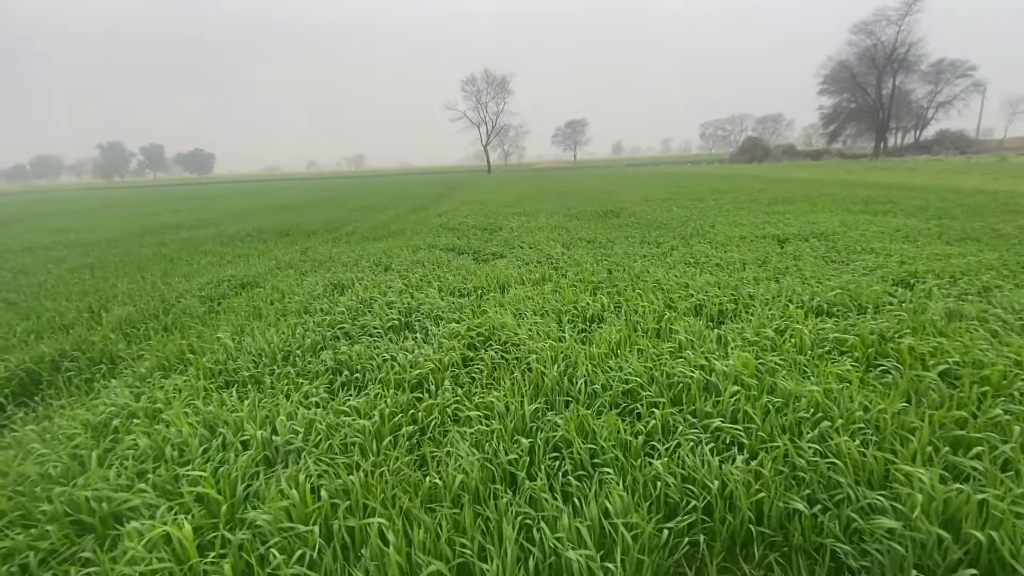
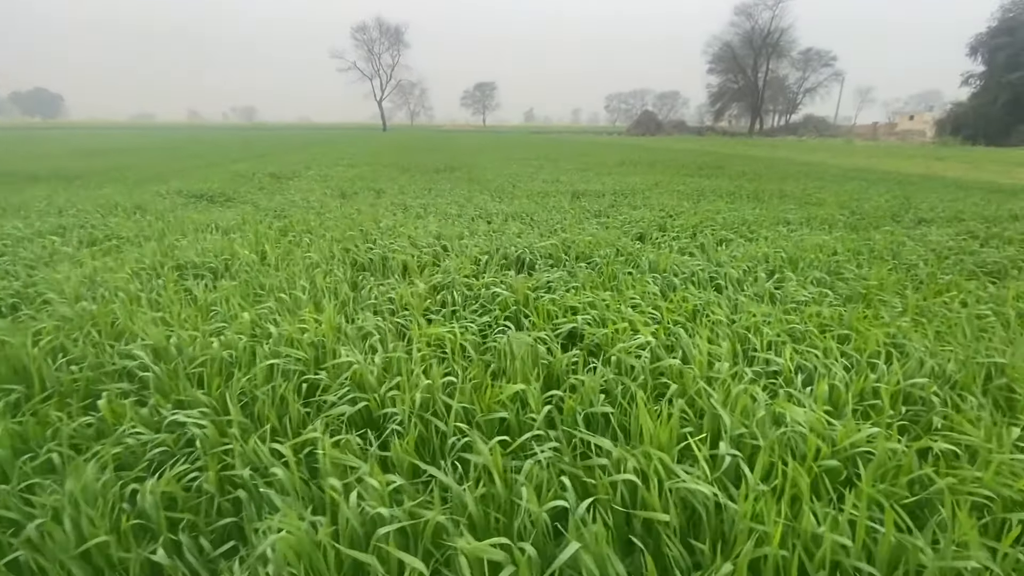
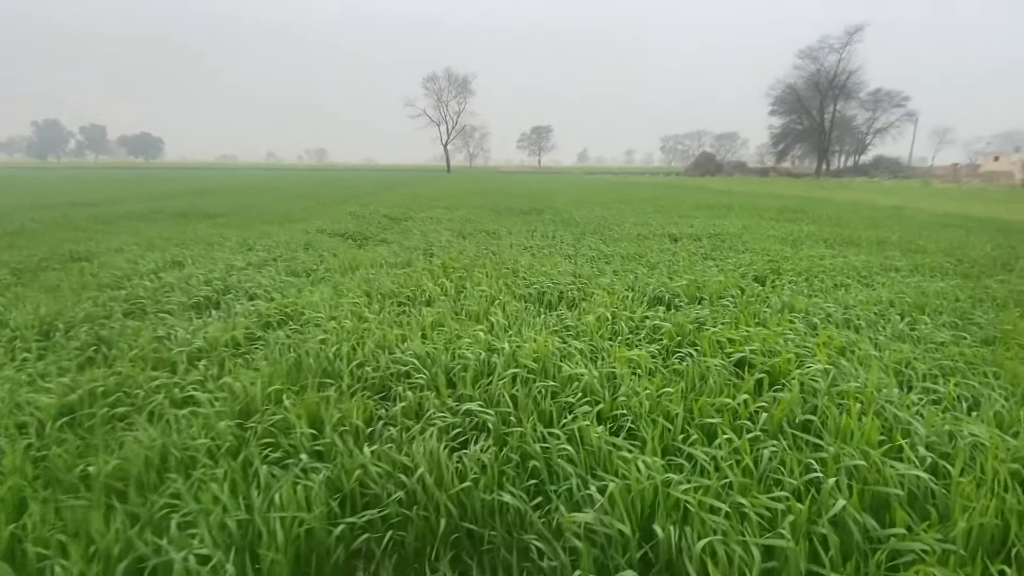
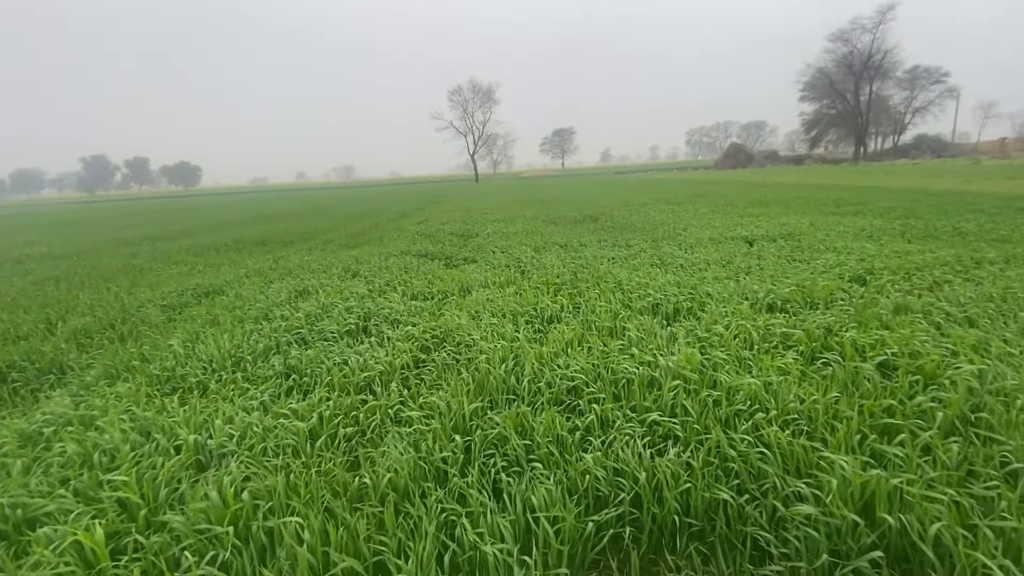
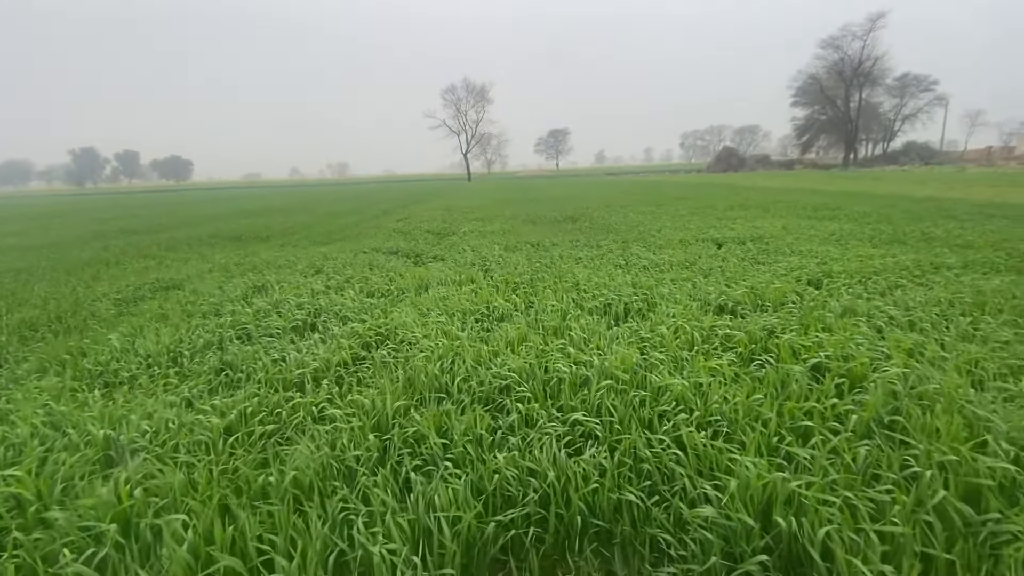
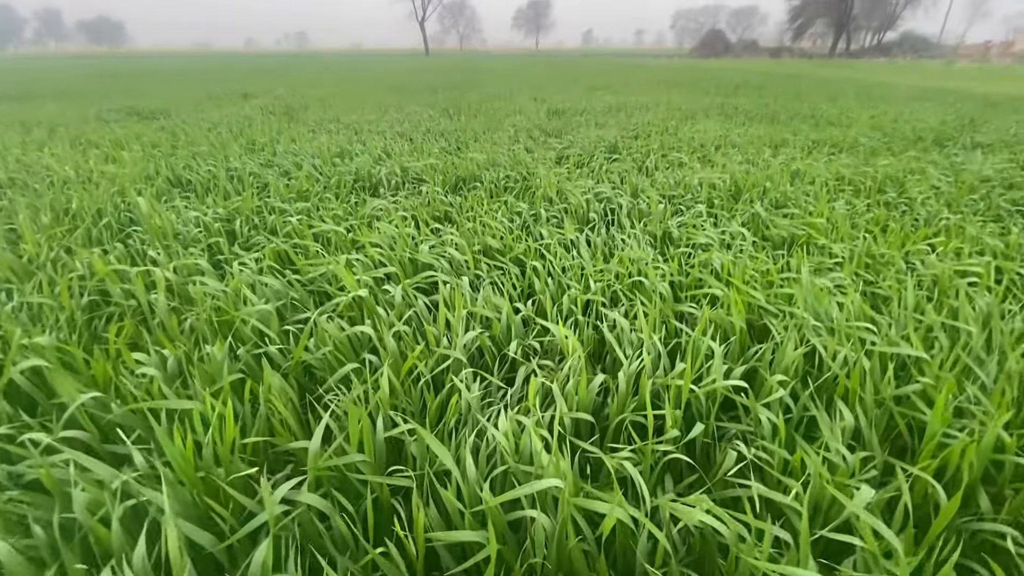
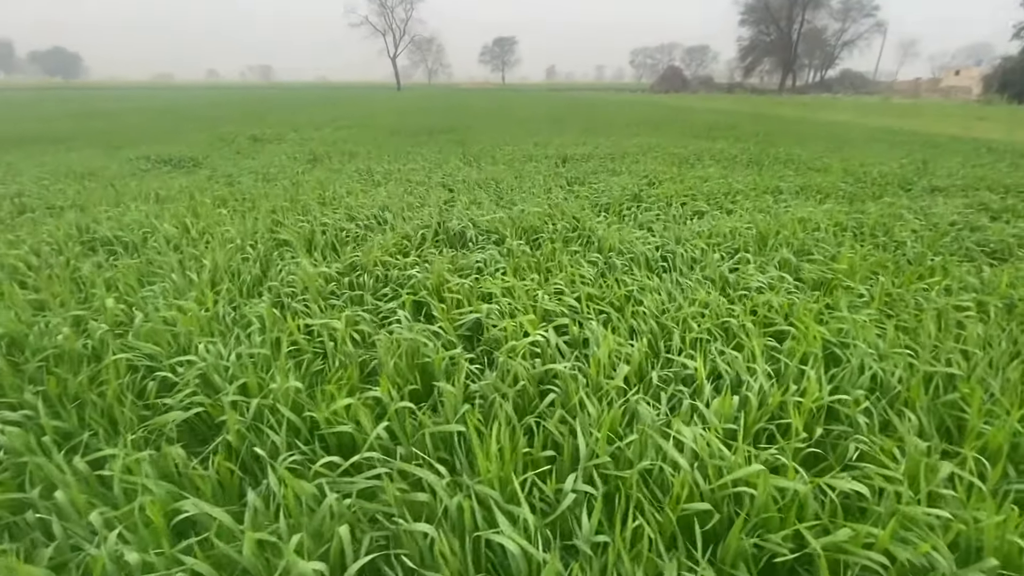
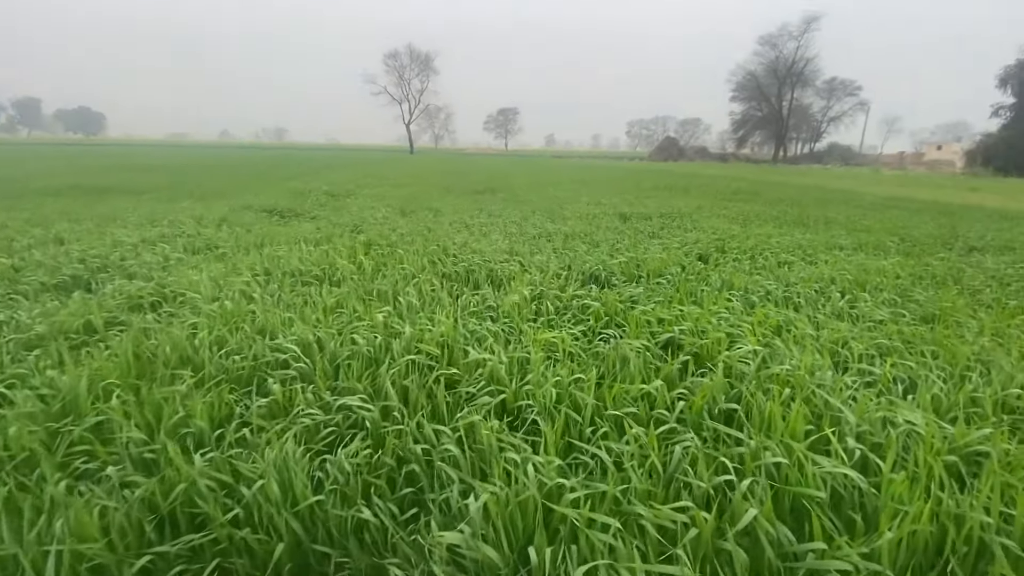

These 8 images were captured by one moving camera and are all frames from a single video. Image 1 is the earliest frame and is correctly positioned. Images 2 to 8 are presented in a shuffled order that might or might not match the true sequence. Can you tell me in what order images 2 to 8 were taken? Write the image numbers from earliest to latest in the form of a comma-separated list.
4, 5, 3, 8, 2, 7, 6
